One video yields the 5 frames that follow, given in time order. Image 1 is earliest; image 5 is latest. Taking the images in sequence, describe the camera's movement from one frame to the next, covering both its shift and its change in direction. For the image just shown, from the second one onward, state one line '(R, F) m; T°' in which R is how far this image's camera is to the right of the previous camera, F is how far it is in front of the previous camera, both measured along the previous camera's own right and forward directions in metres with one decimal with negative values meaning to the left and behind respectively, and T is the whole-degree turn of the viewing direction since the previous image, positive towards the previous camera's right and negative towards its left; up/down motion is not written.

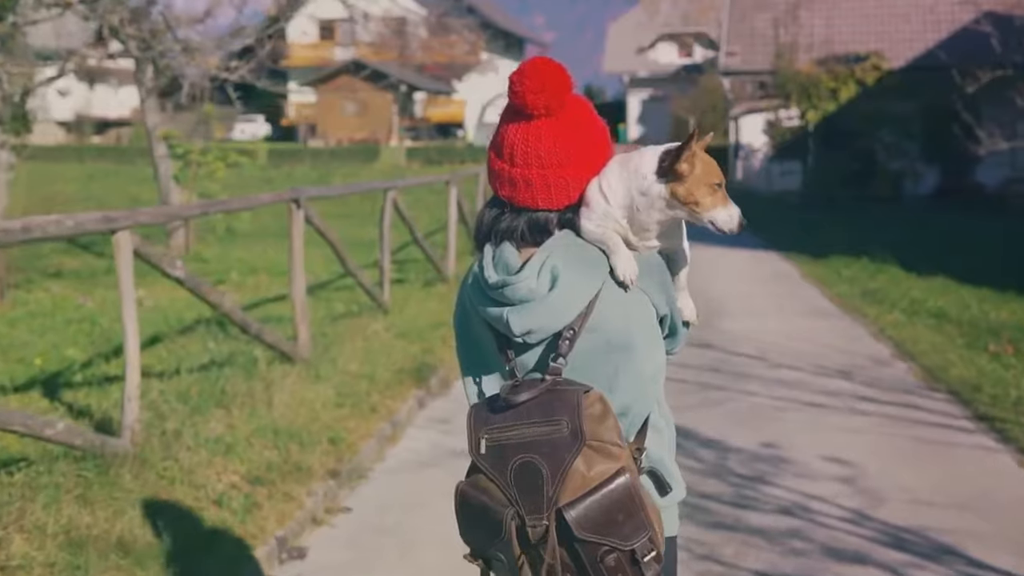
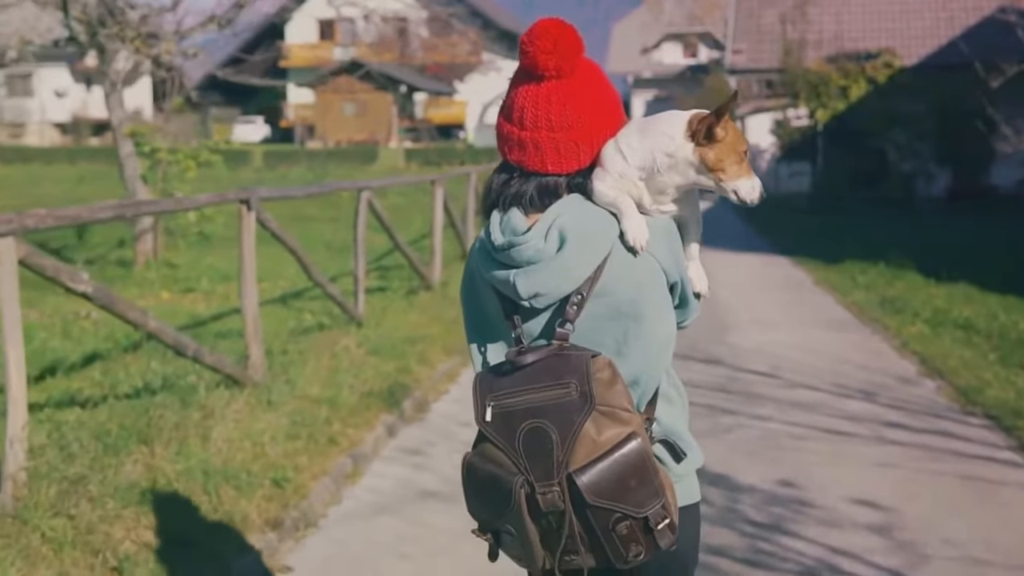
(+0.1, +1.0) m; 0°
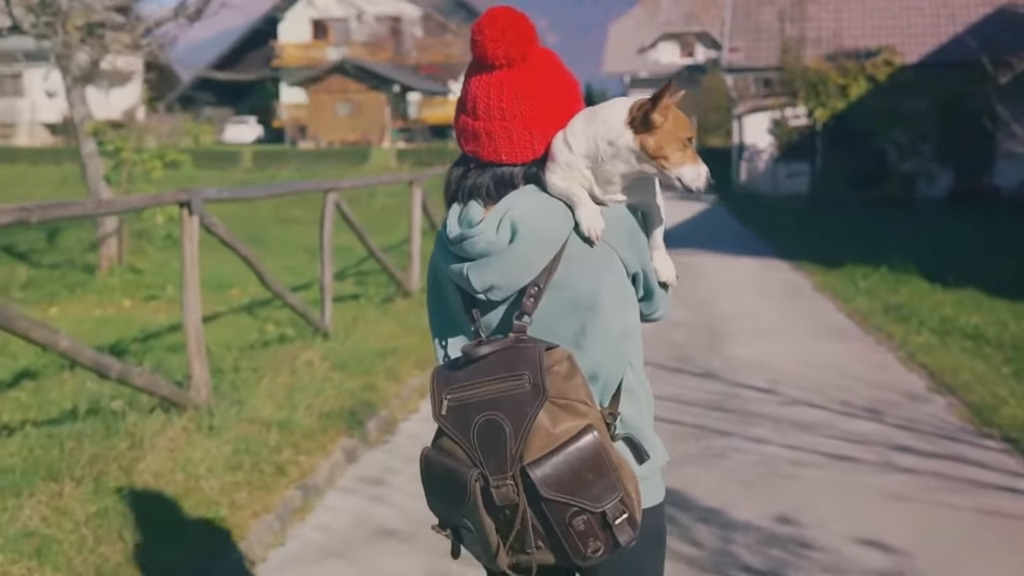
(+0.1, +0.7) m; 0°
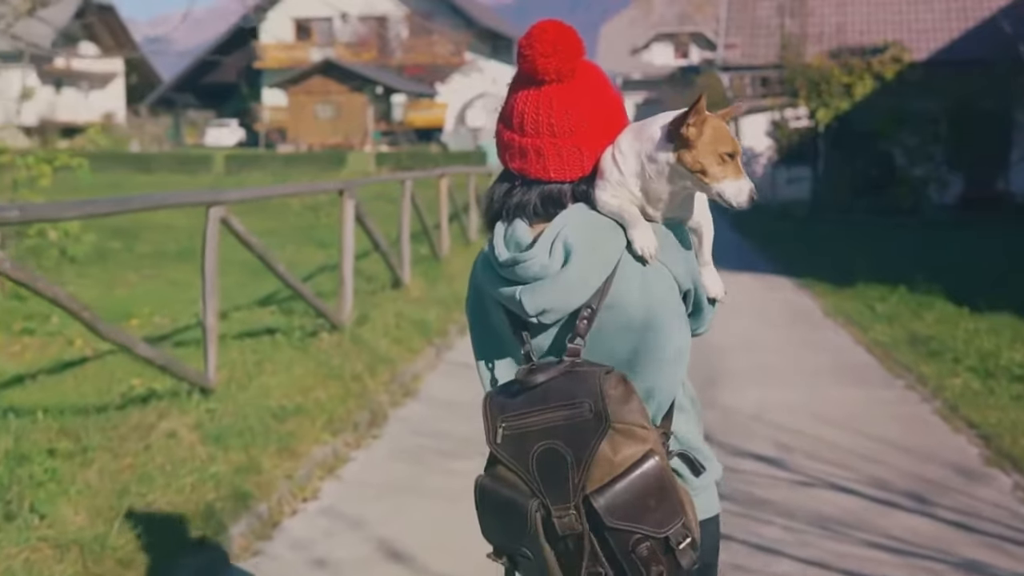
(+0.3, +1.9) m; 0°
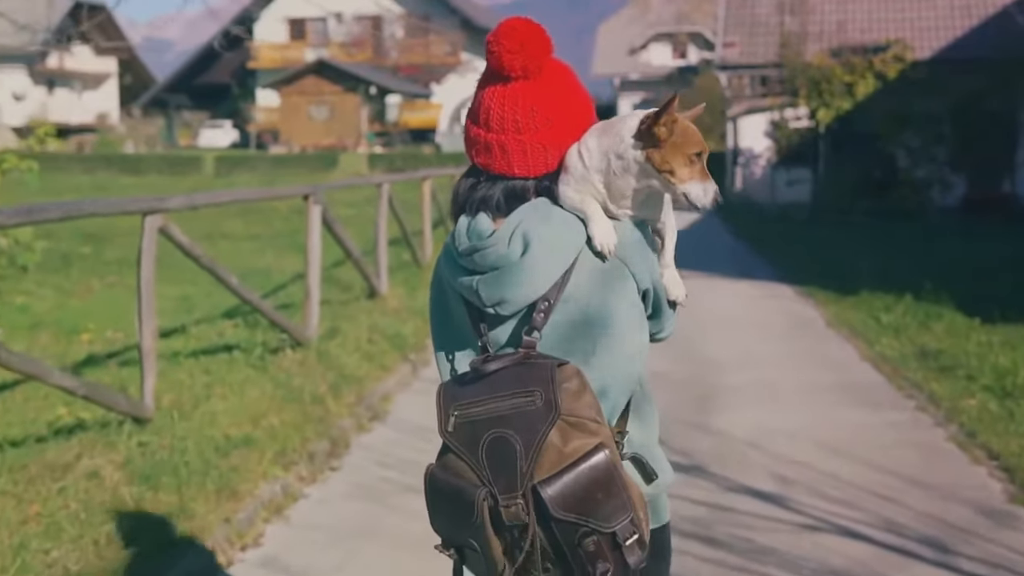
(+0.1, +0.7) m; 0°
